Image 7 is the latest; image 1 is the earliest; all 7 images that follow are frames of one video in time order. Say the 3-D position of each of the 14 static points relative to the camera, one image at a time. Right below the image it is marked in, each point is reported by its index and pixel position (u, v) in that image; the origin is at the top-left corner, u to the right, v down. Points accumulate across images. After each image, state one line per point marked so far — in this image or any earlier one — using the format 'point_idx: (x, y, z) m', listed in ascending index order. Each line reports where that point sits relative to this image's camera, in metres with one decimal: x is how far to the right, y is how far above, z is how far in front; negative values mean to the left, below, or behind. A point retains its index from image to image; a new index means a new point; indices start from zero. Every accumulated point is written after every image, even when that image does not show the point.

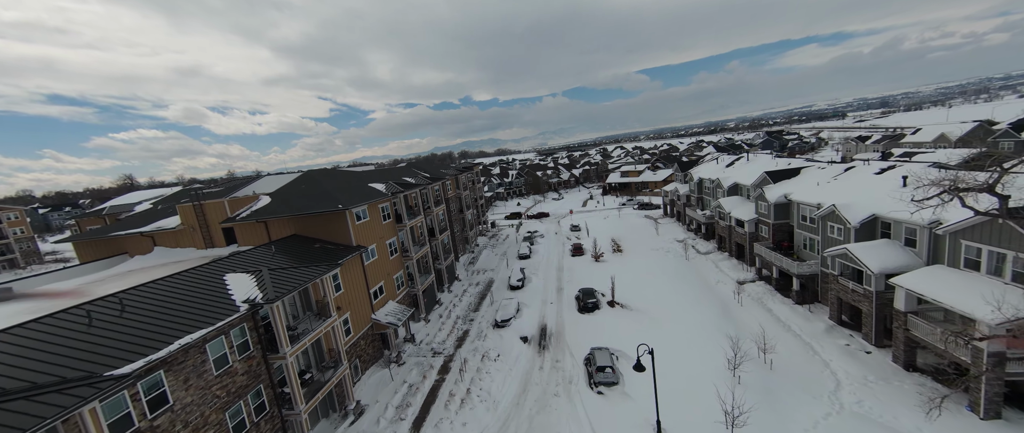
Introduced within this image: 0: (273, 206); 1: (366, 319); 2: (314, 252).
0: (-14.4, +0.6, +19.8) m
1: (-8.7, -6.2, +19.7) m
2: (-10.8, -1.9, +17.9) m
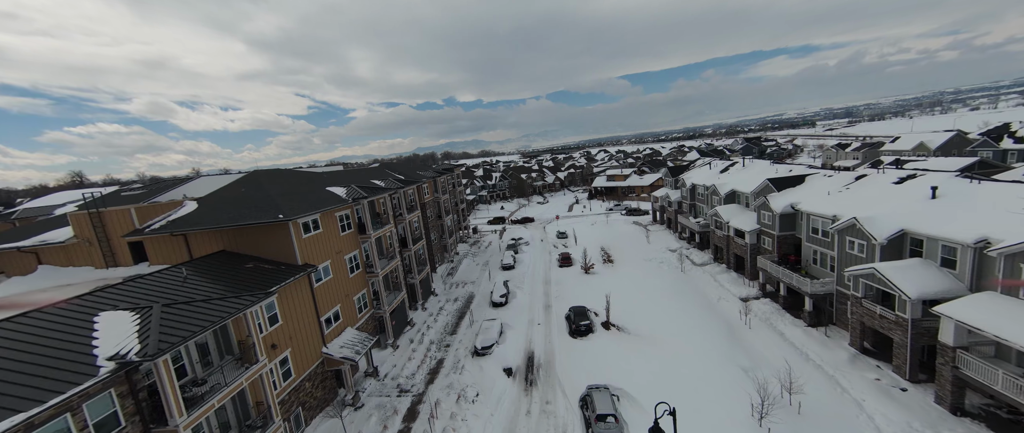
0: (-15.3, +0.1, +16.0) m
1: (-9.6, -6.8, +16.0) m
2: (-11.6, -2.5, +14.2) m
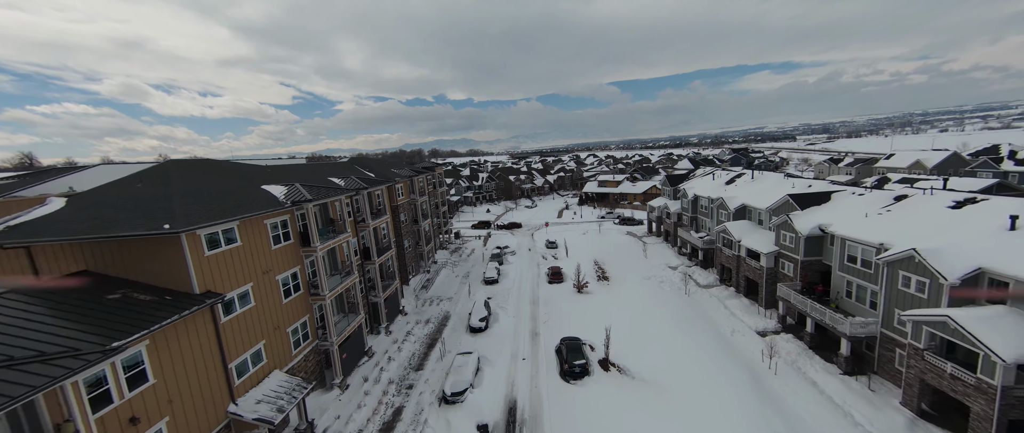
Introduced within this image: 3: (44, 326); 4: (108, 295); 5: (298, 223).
0: (-15.9, -0.1, +11.4) m
1: (-10.5, -7.2, +11.7) m
2: (-12.2, -2.8, +9.8) m
3: (-11.9, -2.9, +8.6) m
4: (-12.6, -2.5, +10.3) m
5: (-10.8, -0.3, +16.5) m
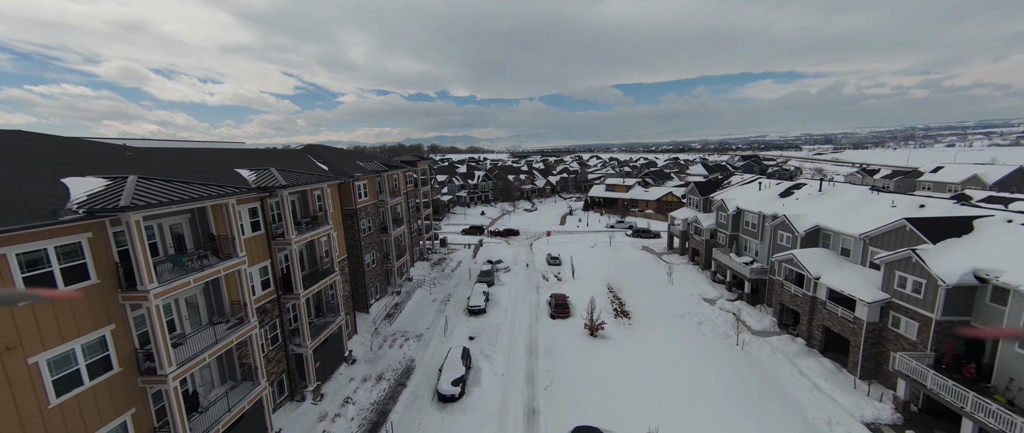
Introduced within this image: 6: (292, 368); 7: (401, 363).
0: (-16.2, -0.4, +4.1) m
1: (-11.0, -7.7, +4.4) m
2: (-12.6, -3.3, +2.5) m
3: (-12.3, -3.4, +1.3) m
4: (-13.0, -2.9, +3.1) m
5: (-11.1, -0.9, +9.3) m
6: (-10.3, -7.1, +15.6) m
7: (-6.3, -8.3, +18.8) m
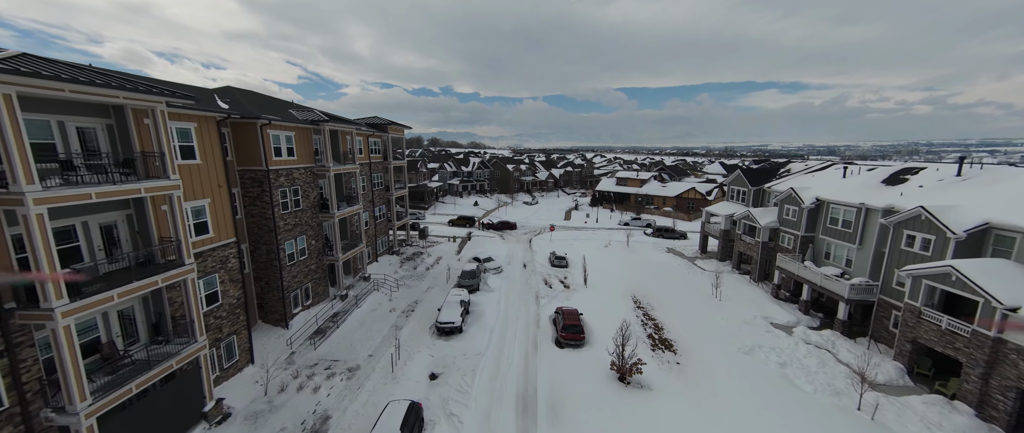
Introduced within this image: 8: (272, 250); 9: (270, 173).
0: (-16.5, +1.3, -3.6) m
1: (-11.6, -6.2, -3.3) m
2: (-13.0, -1.7, -5.2) m
3: (-12.7, -1.8, -6.4) m
4: (-13.4, -1.3, -4.6) m
5: (-11.4, +0.7, +1.6) m
6: (-10.9, -5.6, +7.9) m
7: (-7.0, -7.0, +11.2) m
8: (-11.2, -1.5, +15.4) m
9: (-10.9, +2.0, +14.9) m
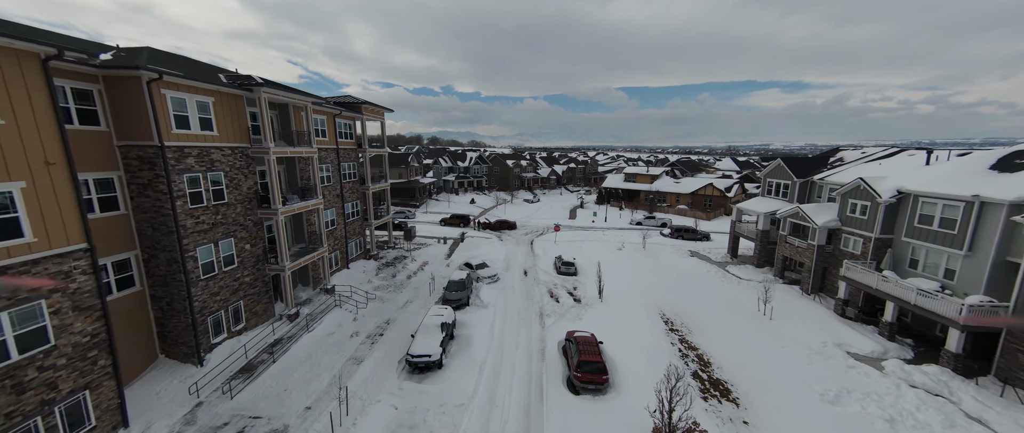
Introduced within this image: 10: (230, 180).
0: (-16.7, +1.4, -7.9) m
1: (-11.8, -6.1, -7.6) m
2: (-13.2, -1.6, -9.5) m
3: (-12.9, -1.7, -10.7) m
4: (-13.6, -1.2, -8.9) m
5: (-11.6, +0.8, -2.7) m
6: (-11.1, -5.5, +3.6) m
7: (-7.1, -6.8, +6.8) m
8: (-11.3, -1.4, +11.1) m
9: (-11.1, +2.2, +10.6) m
10: (-11.0, +1.5, +12.9) m
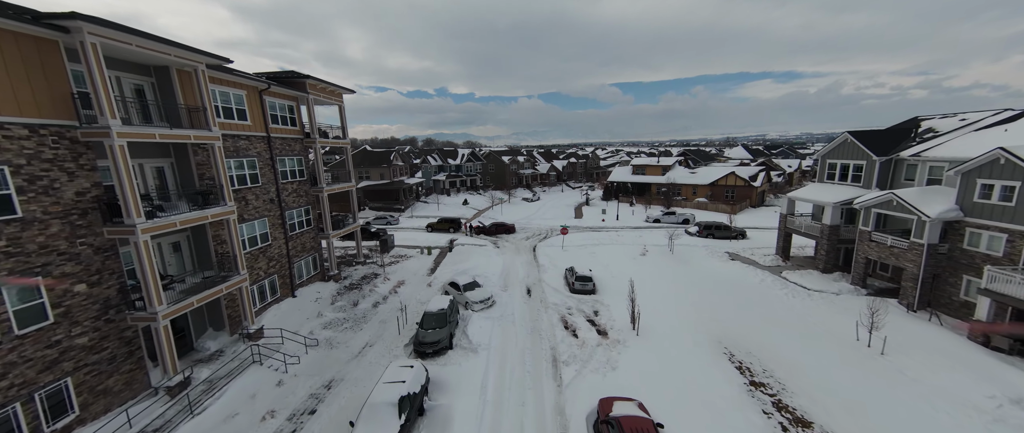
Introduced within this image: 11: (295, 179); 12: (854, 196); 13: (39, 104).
0: (-16.8, +0.6, -13.1) m
1: (-11.6, -6.7, -12.8) m
2: (-13.2, -2.2, -14.7) m
3: (-12.9, -2.3, -15.9) m
4: (-13.6, -1.9, -14.1) m
5: (-11.7, +0.2, -7.9) m
6: (-11.0, -6.0, -1.6) m
7: (-7.0, -7.2, +1.7) m
8: (-11.4, -2.0, +5.9) m
9: (-11.3, +1.6, +5.4) m
10: (-11.2, +0.9, +7.7) m
11: (-10.9, +2.0, +16.7) m
12: (+17.9, +1.1, +17.3) m
13: (-11.3, +2.8, +8.0) m
